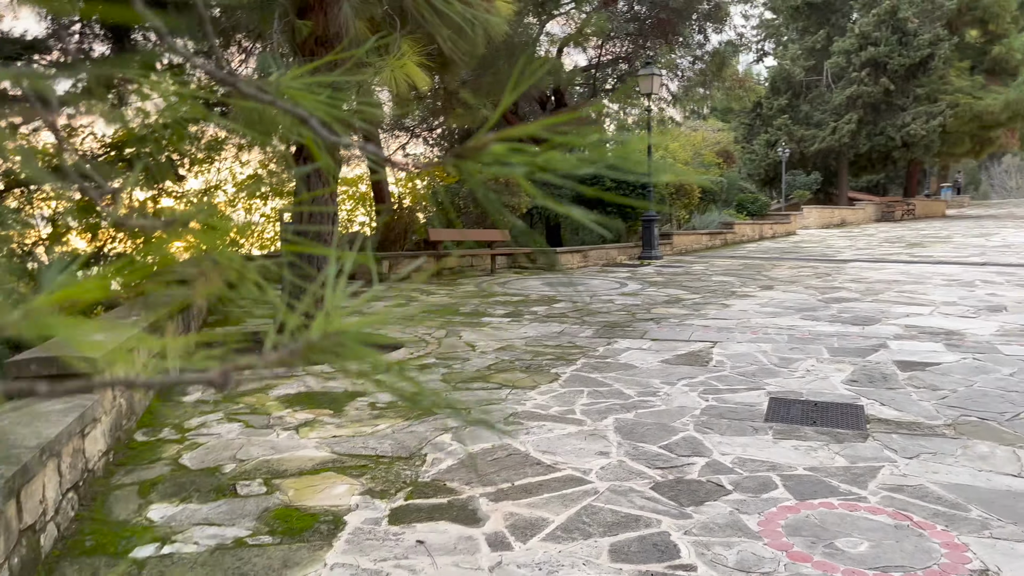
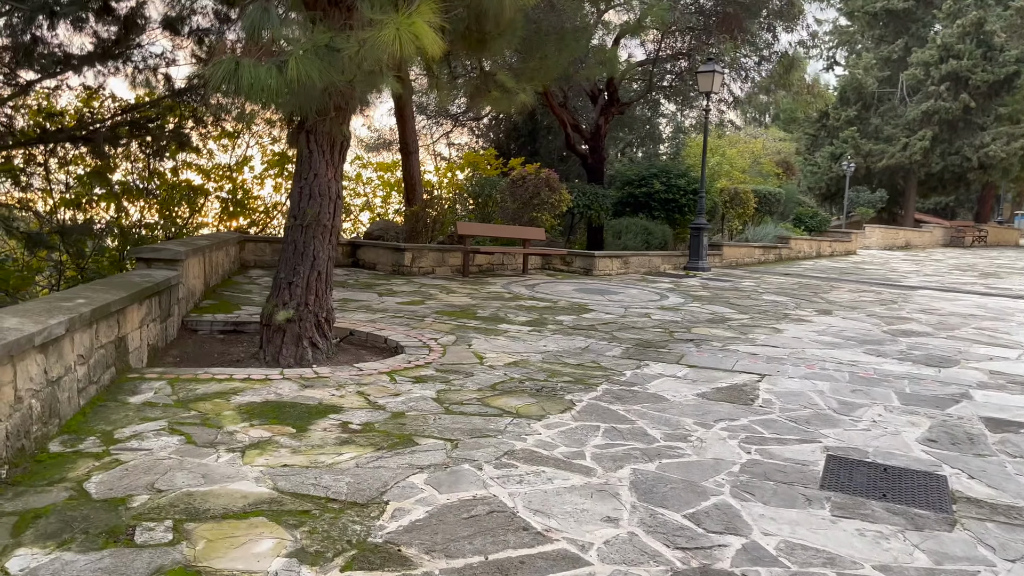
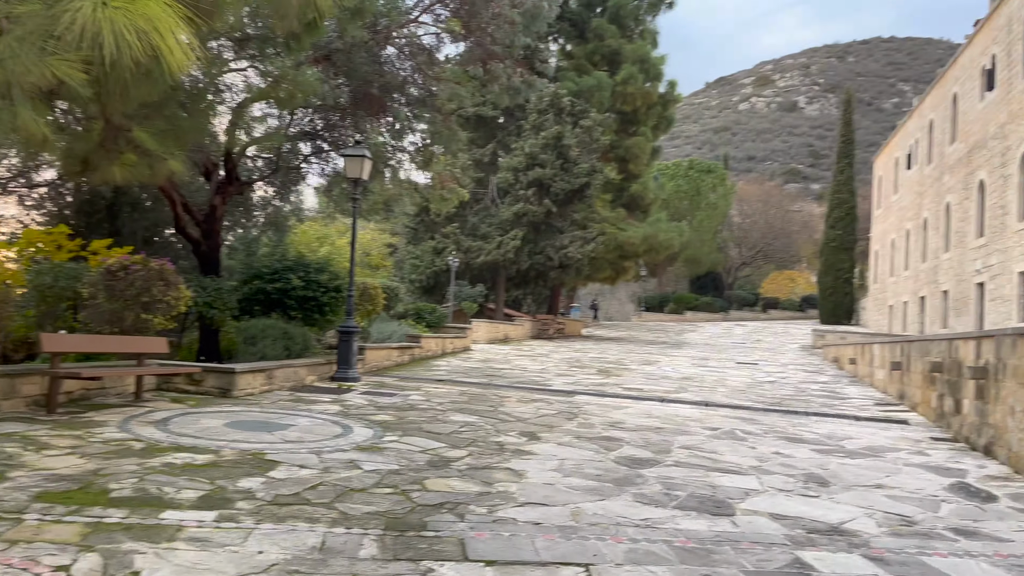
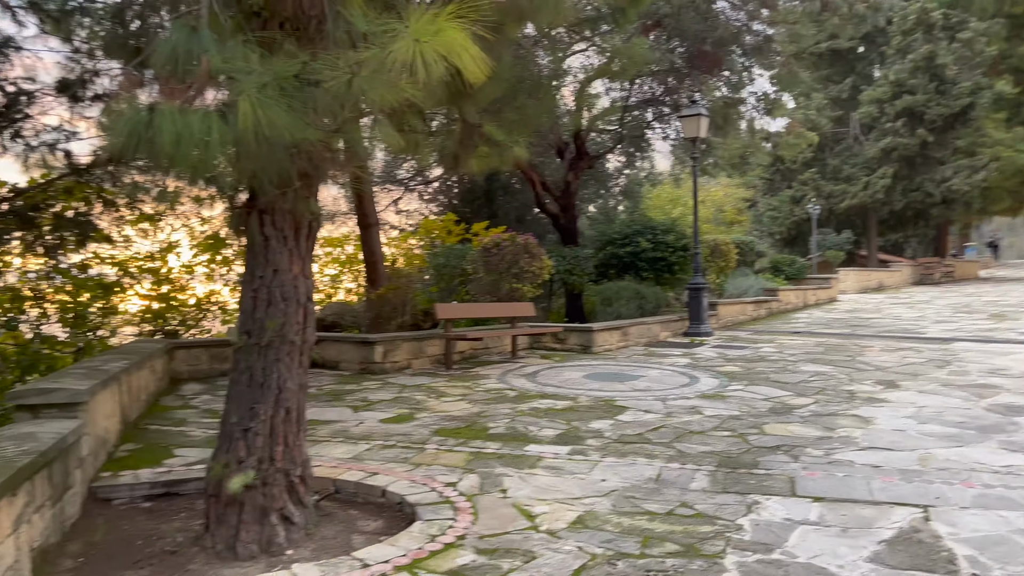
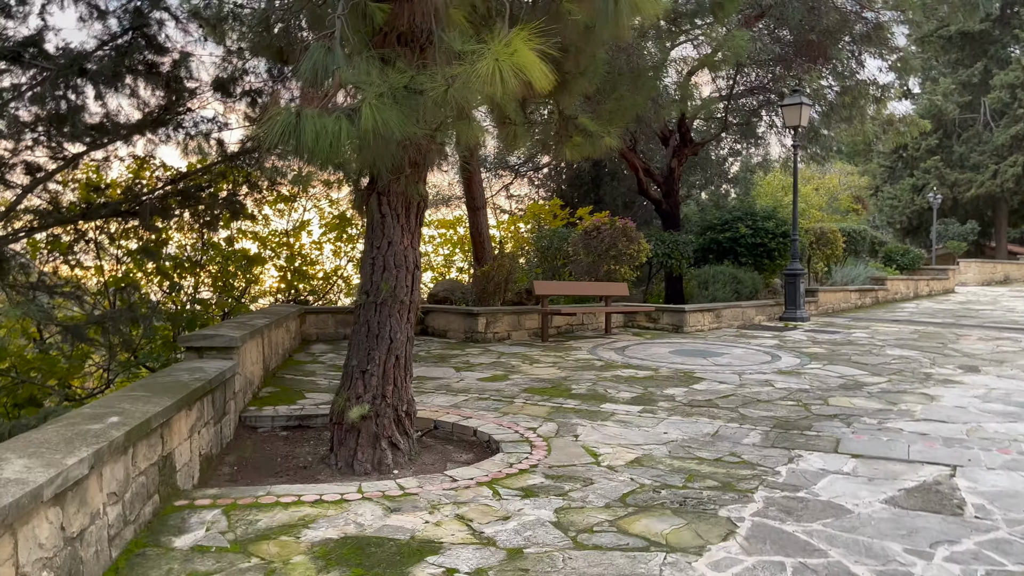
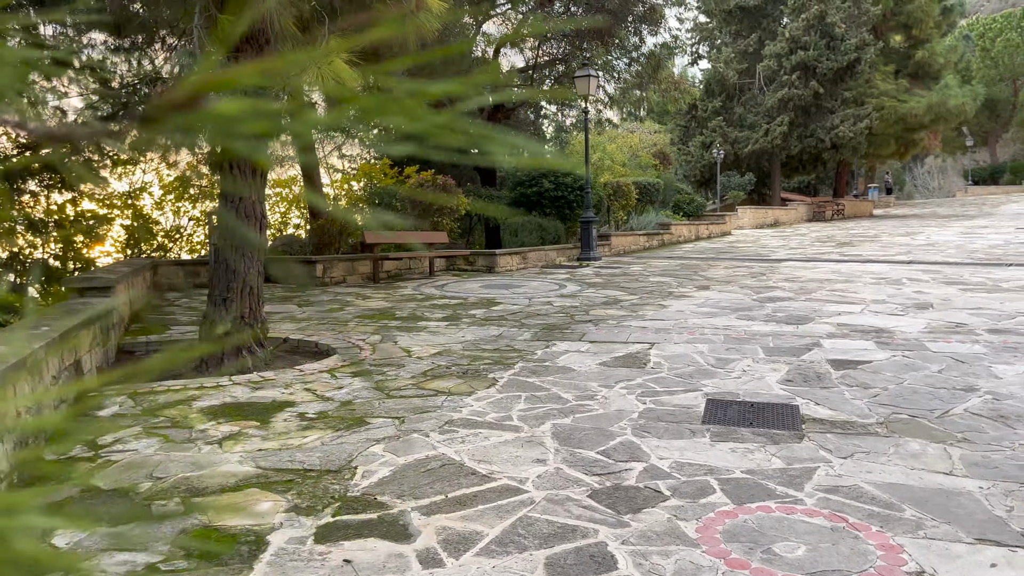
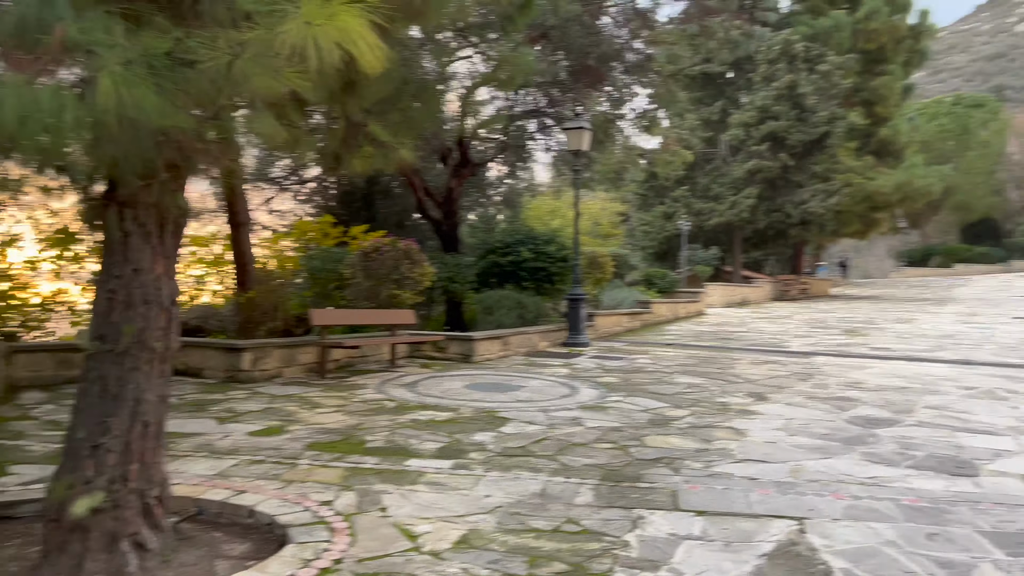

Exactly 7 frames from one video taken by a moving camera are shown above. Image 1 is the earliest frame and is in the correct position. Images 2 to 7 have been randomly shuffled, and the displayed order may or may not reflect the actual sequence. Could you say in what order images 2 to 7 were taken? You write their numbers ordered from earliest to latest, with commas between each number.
6, 2, 5, 4, 7, 3
